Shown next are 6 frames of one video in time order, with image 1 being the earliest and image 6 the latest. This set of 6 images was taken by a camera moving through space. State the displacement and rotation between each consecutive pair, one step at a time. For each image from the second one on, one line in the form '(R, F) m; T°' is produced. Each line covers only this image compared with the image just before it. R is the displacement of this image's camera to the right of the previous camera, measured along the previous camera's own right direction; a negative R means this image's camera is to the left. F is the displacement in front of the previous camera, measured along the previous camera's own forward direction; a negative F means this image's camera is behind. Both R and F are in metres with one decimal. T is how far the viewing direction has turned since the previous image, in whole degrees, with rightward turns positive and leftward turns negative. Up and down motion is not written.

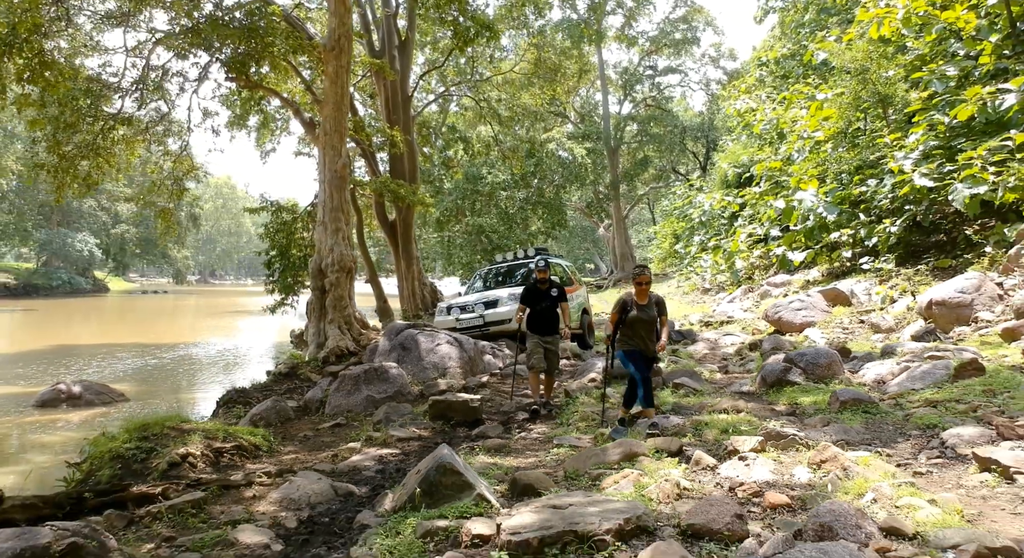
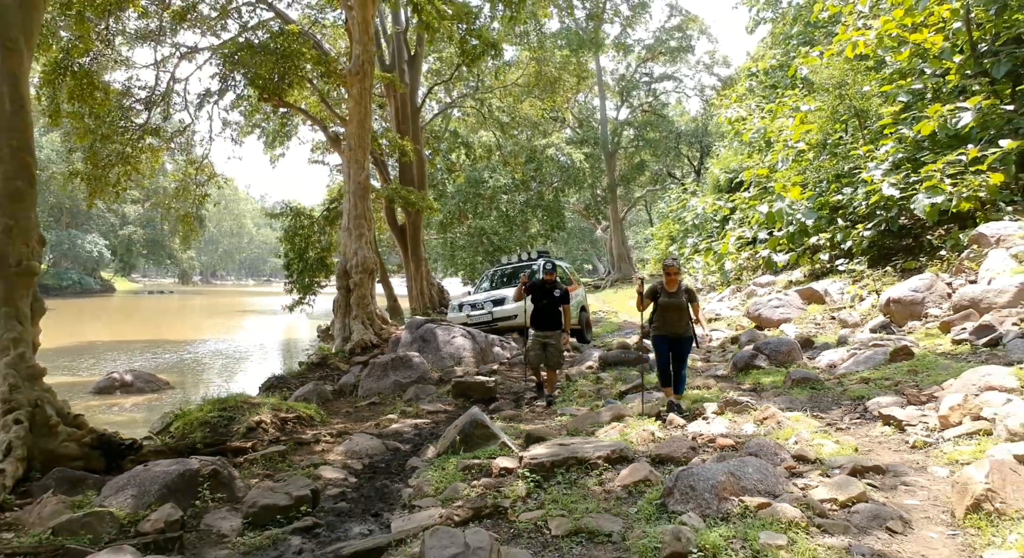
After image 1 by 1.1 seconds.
(-0.1, -1.3) m; 0°
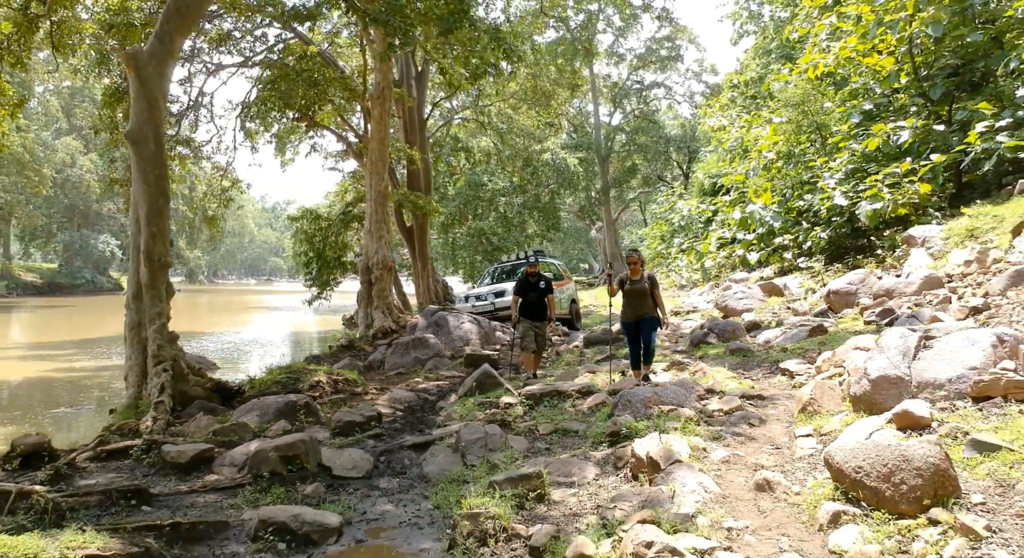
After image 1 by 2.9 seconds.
(0.0, -2.0) m; 0°
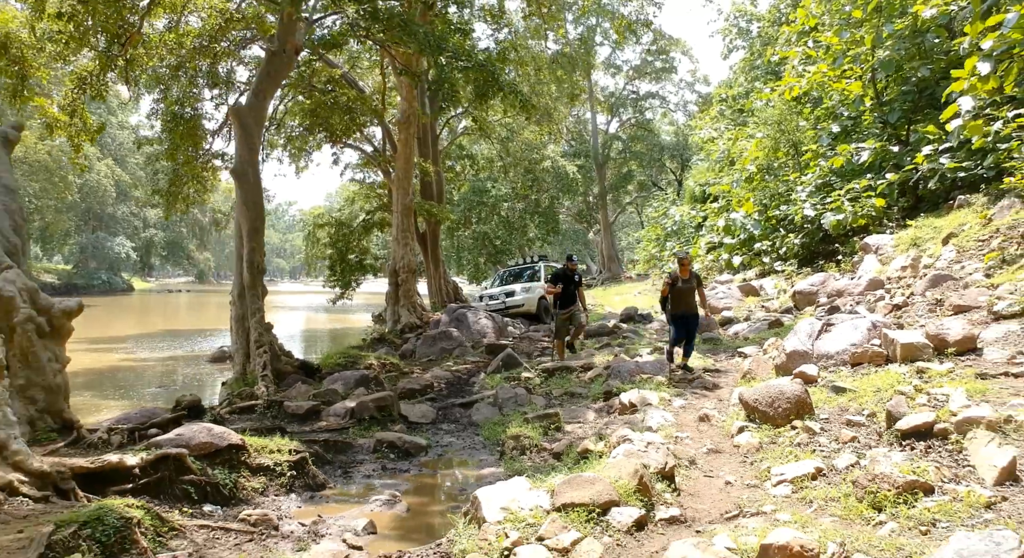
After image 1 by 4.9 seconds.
(-0.2, -2.1) m; 0°
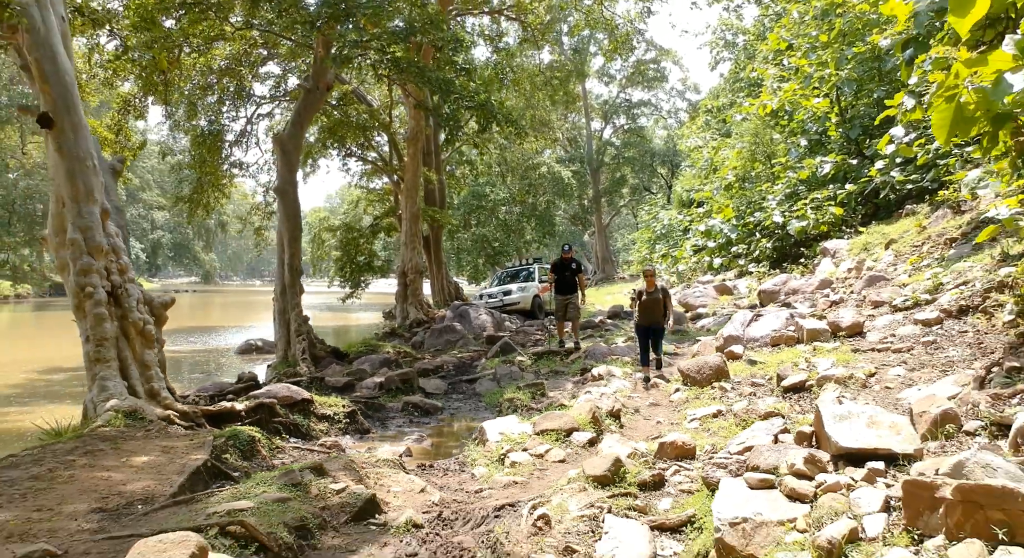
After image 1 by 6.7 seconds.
(0.0, -1.9) m; 0°
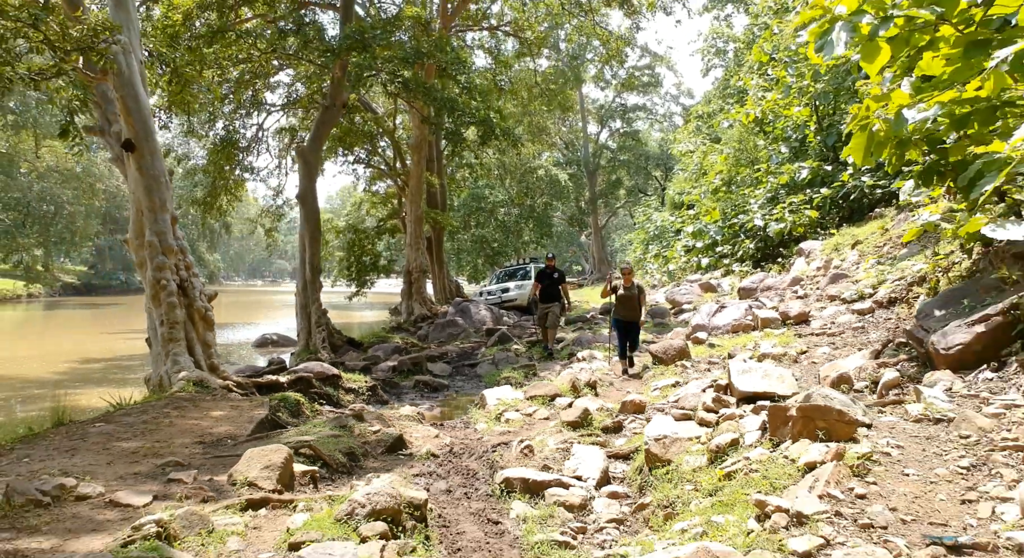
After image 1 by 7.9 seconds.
(0.0, -1.3) m; 0°
